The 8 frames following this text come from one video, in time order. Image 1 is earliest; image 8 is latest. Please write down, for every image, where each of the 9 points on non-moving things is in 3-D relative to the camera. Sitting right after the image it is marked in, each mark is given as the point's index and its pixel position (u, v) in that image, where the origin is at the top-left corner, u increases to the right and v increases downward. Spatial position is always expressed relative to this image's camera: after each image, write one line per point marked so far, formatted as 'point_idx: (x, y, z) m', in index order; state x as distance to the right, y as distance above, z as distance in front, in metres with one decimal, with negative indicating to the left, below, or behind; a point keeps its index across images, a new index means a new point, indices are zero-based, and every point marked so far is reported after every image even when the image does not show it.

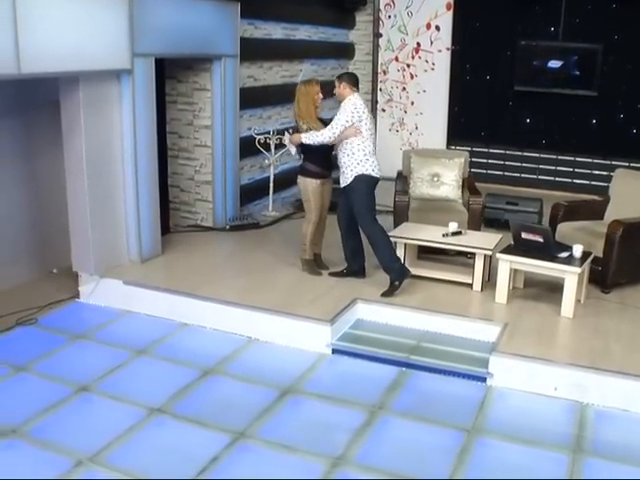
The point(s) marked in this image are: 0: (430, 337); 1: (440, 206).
0: (+0.5, -0.5, +5.9) m
1: (+0.6, +0.2, +6.4) m
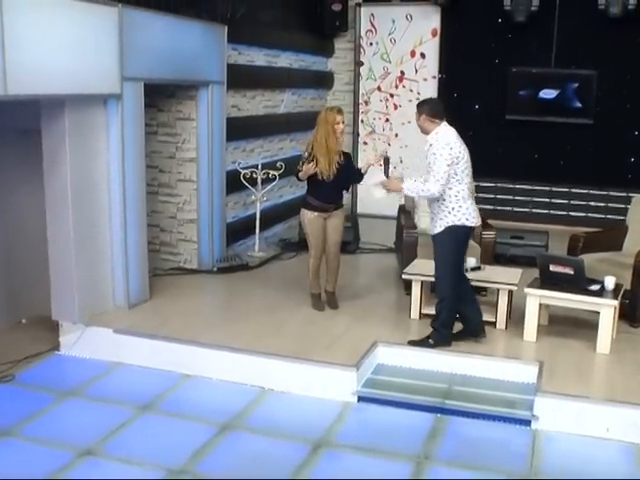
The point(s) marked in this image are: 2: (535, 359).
0: (+0.7, -0.7, +5.5) m
1: (+0.7, 0.0, +6.0) m
2: (+1.0, -0.6, +5.5) m
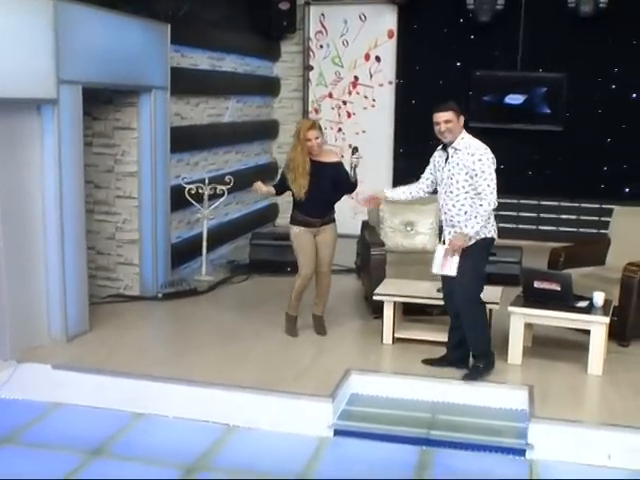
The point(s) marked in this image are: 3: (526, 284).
0: (+0.5, -0.7, +5.0) m
1: (+0.5, -0.1, +5.5) m
2: (+0.9, -0.6, +5.0) m
3: (+1.0, -0.2, +5.3) m
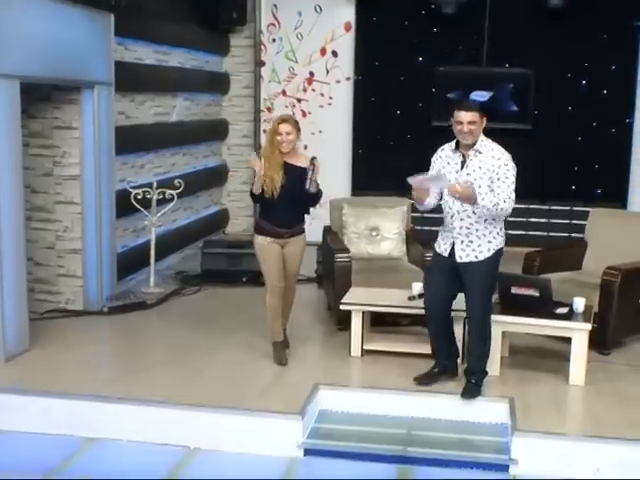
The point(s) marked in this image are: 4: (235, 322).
0: (+0.4, -0.7, +4.6) m
1: (+0.3, -0.1, +5.2) m
2: (+0.7, -0.6, +4.7) m
3: (+0.8, -0.2, +5.0) m
4: (-0.4, -0.4, +5.3) m
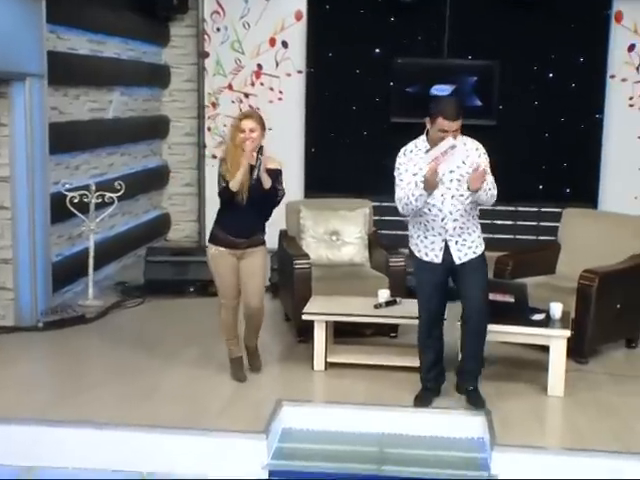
0: (+0.3, -0.8, +4.2) m
1: (+0.1, -0.1, +4.8) m
2: (+0.6, -0.6, +4.3) m
3: (+0.6, -0.2, +4.7) m
4: (-0.6, -0.4, +4.8) m
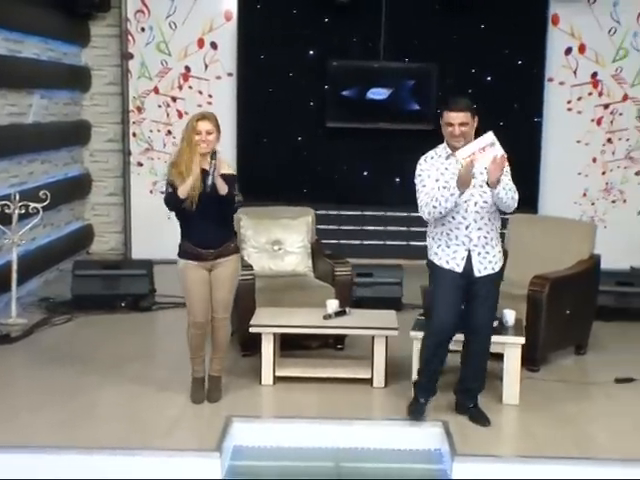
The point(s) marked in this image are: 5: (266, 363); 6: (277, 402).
0: (+0.1, -0.8, +4.0) m
1: (-0.1, -0.2, +4.6) m
2: (+0.4, -0.7, +4.2) m
3: (+0.4, -0.3, +4.5) m
4: (-0.8, -0.5, +4.5) m
5: (-0.2, -0.5, +4.3) m
6: (-0.1, -0.6, +4.2) m
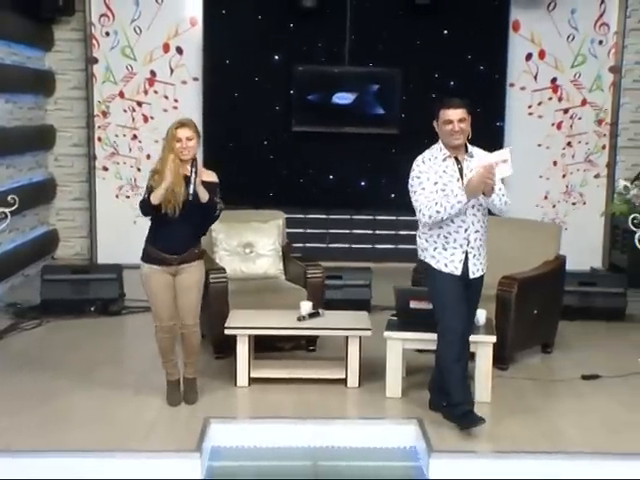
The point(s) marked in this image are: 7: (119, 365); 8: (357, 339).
0: (0.0, -0.8, +4.1) m
1: (-0.2, -0.2, +4.6) m
2: (+0.4, -0.7, +4.2) m
3: (+0.3, -0.3, +4.6) m
4: (-0.9, -0.5, +4.5) m
5: (-0.3, -0.5, +4.4) m
6: (-0.2, -0.6, +4.2) m
7: (-0.8, -0.5, +4.4) m
8: (+0.1, -0.4, +4.3) m
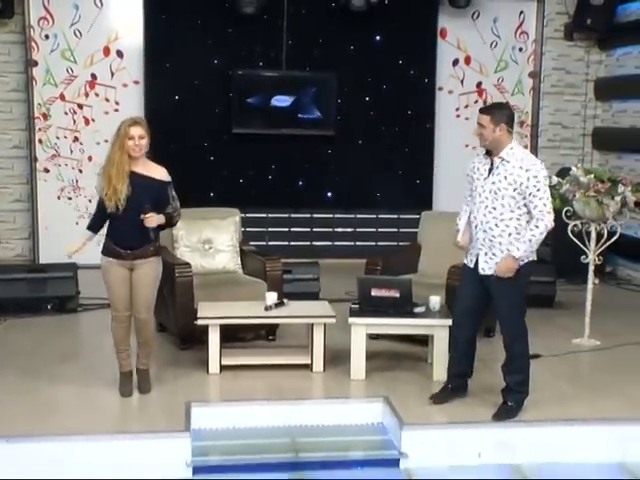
0: (0.0, -0.8, +4.2) m
1: (-0.4, -0.2, +4.7) m
2: (+0.2, -0.6, +4.4) m
3: (+0.1, -0.2, +4.7) m
4: (-1.1, -0.5, +4.5) m
5: (-0.4, -0.5, +4.5) m
6: (-0.4, -0.6, +4.3) m
7: (-0.9, -0.5, +4.5) m
8: (0.0, -0.3, +4.5) m
